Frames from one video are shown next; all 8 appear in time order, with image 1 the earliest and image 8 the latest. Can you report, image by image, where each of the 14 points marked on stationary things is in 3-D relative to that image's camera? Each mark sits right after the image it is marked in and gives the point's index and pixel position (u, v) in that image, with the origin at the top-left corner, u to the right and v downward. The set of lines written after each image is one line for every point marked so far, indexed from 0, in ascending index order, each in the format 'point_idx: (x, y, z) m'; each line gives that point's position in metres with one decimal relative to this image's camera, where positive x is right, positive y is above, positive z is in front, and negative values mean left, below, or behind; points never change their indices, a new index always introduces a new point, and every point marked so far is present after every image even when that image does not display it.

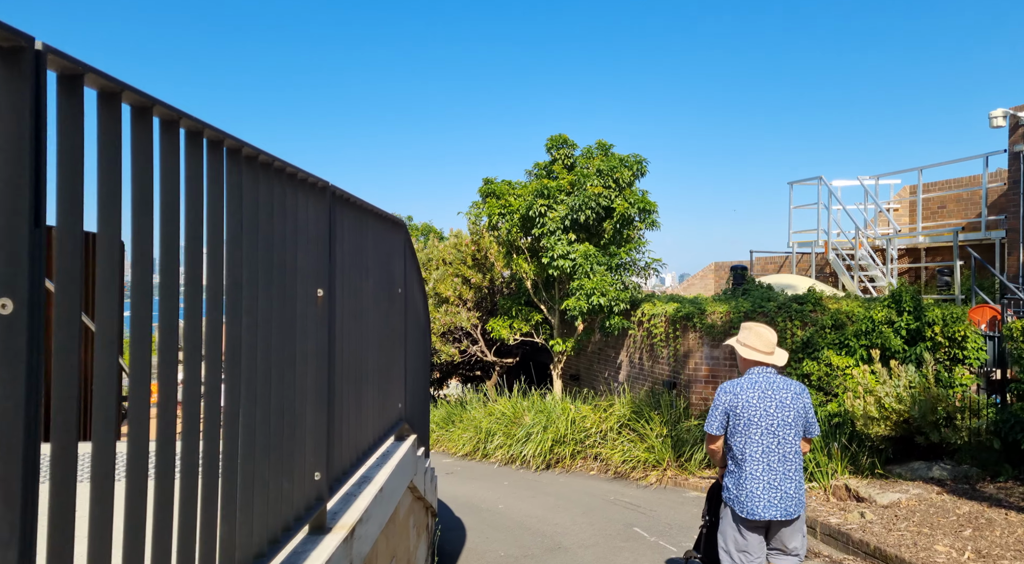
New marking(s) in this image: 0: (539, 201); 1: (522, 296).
0: (+0.5, +1.4, +11.8) m
1: (+0.2, -0.3, +14.2) m
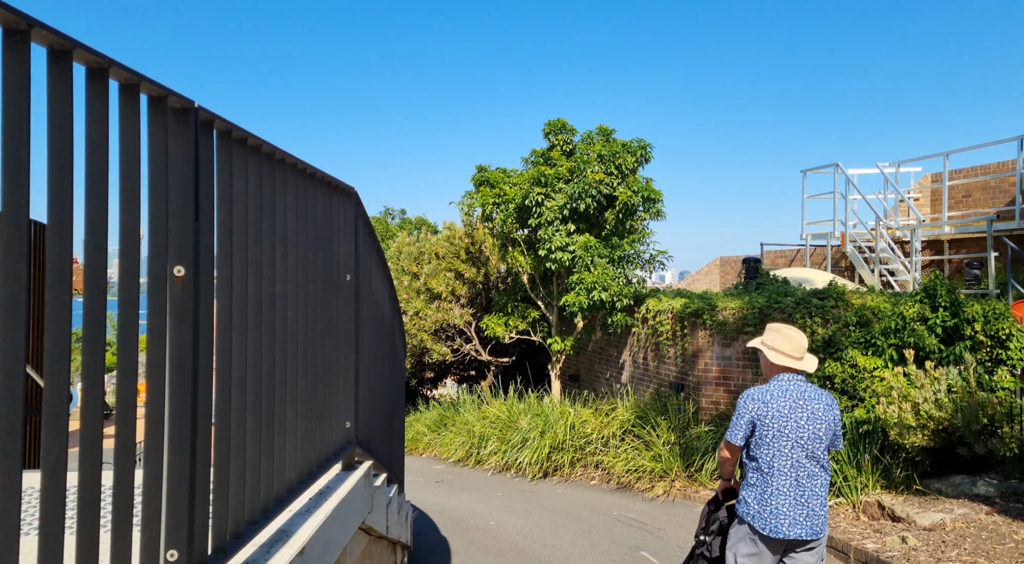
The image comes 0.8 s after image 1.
0: (+0.4, +1.5, +11.0) m
1: (+0.1, -0.2, +13.4) m
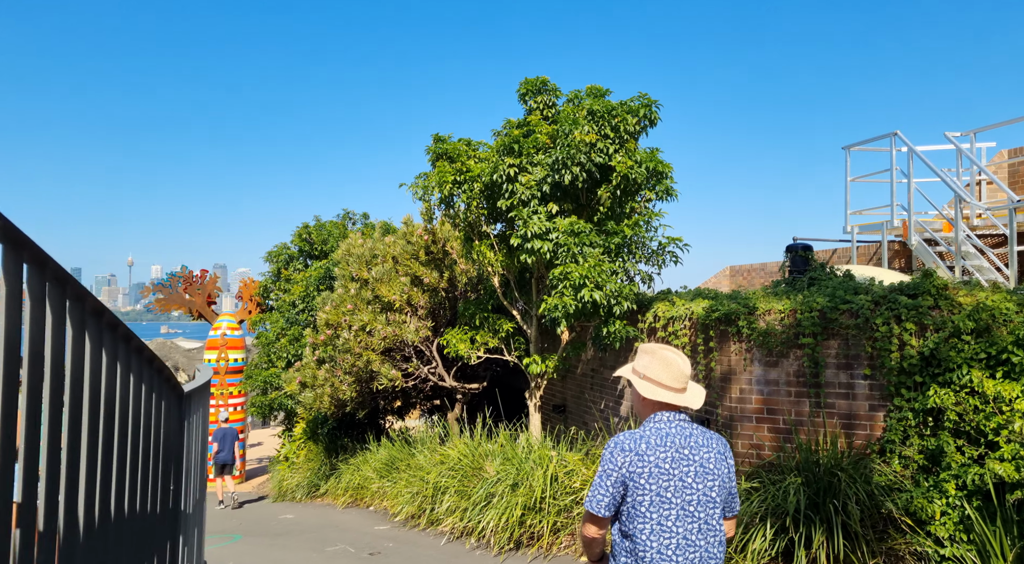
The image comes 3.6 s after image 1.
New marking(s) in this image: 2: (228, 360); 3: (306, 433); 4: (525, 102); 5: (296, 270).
0: (-0.1, +1.5, +8.4) m
1: (-0.4, -0.3, +10.7) m
2: (-7.1, -2.0, +17.2) m
3: (-4.4, -3.2, +14.6) m
4: (+0.2, +2.4, +9.3) m
5: (-5.5, +0.3, +17.6) m
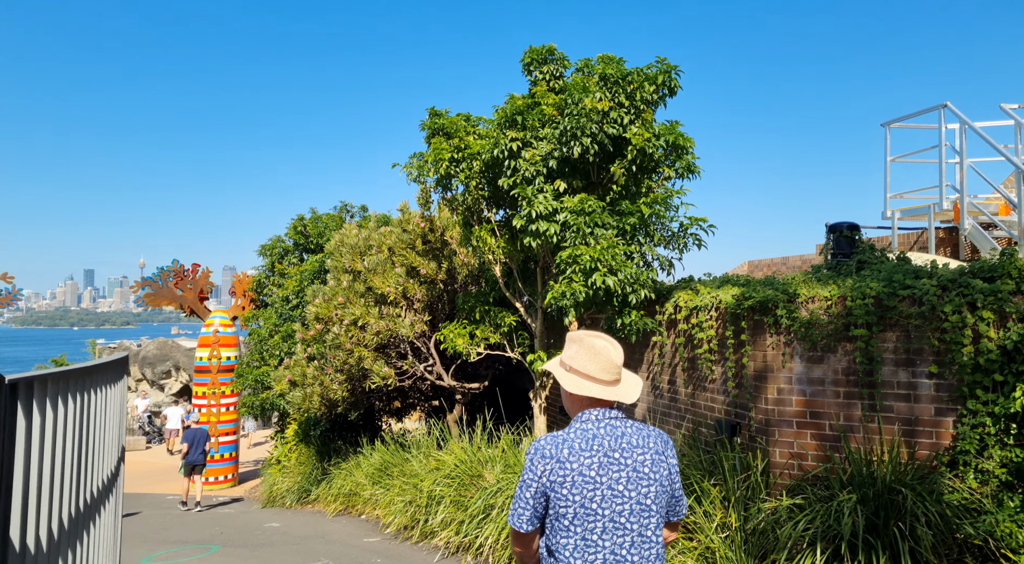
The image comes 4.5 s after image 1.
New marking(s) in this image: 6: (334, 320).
0: (0.0, +1.6, +7.5) m
1: (-0.3, -0.2, +9.8) m
2: (-6.9, -1.8, +16.4) m
3: (-4.3, -3.1, +13.8) m
4: (+0.2, +2.6, +8.4) m
5: (-5.4, +0.4, +16.8) m
6: (-2.8, -0.6, +10.9) m
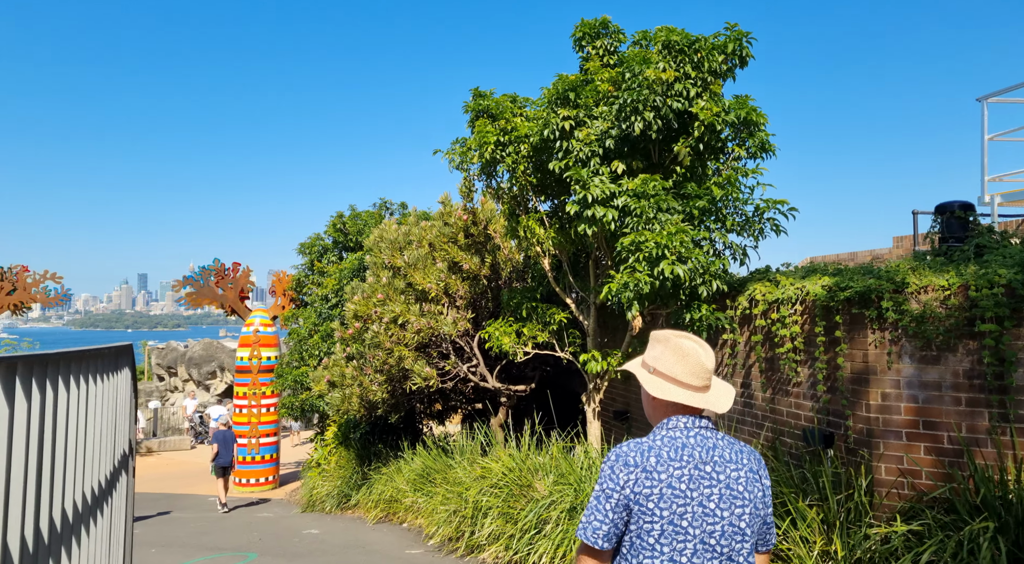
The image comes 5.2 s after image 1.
0: (+0.5, +1.7, +6.8) m
1: (+0.3, -0.1, +9.2) m
2: (-5.9, -1.8, +16.2) m
3: (-3.4, -3.0, +13.3) m
4: (+0.8, +2.6, +7.7) m
5: (-4.3, +0.5, +16.4) m
6: (-2.1, -0.5, +10.4) m
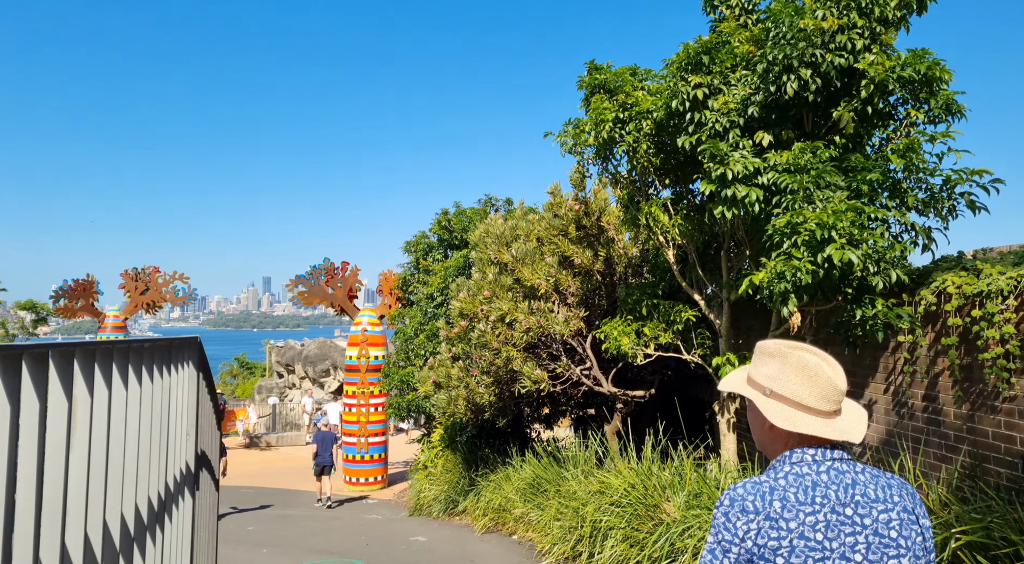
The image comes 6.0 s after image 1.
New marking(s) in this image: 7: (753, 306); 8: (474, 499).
0: (+1.6, +1.8, +5.9) m
1: (+1.8, 0.0, +8.2) m
2: (-3.4, -1.8, +16.1) m
3: (-1.3, -3.0, +12.9) m
4: (+2.0, +2.7, +6.8) m
5: (-1.8, +0.5, +16.1) m
6: (-0.5, -0.5, +9.8) m
7: (+2.5, -0.3, +7.3) m
8: (-0.6, -3.4, +10.8) m
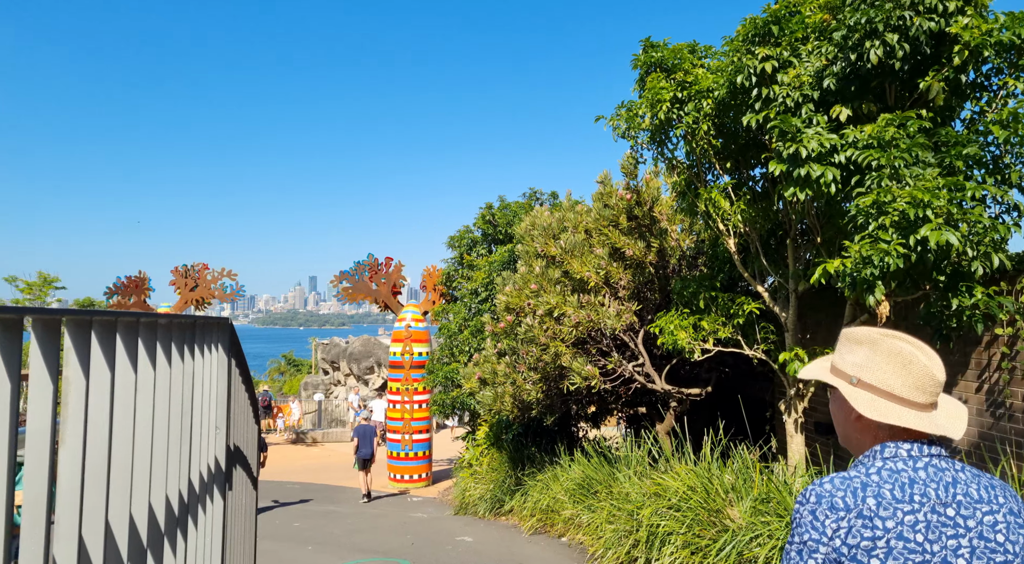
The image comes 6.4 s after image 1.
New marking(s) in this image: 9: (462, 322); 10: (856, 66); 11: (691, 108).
0: (+2.0, +1.9, +5.5) m
1: (+2.3, +0.1, +7.8) m
2: (-2.3, -1.7, +15.9) m
3: (-0.4, -2.9, +12.6) m
4: (+2.4, +2.8, +6.3) m
5: (-0.8, +0.6, +15.9) m
6: (+0.2, -0.4, +9.5) m
7: (+3.0, -0.2, +6.8) m
8: (+0.1, -3.3, +10.5) m
9: (-1.1, -0.9, +15.0) m
10: (+2.5, +1.6, +5.0) m
11: (+1.7, +1.6, +6.4) m
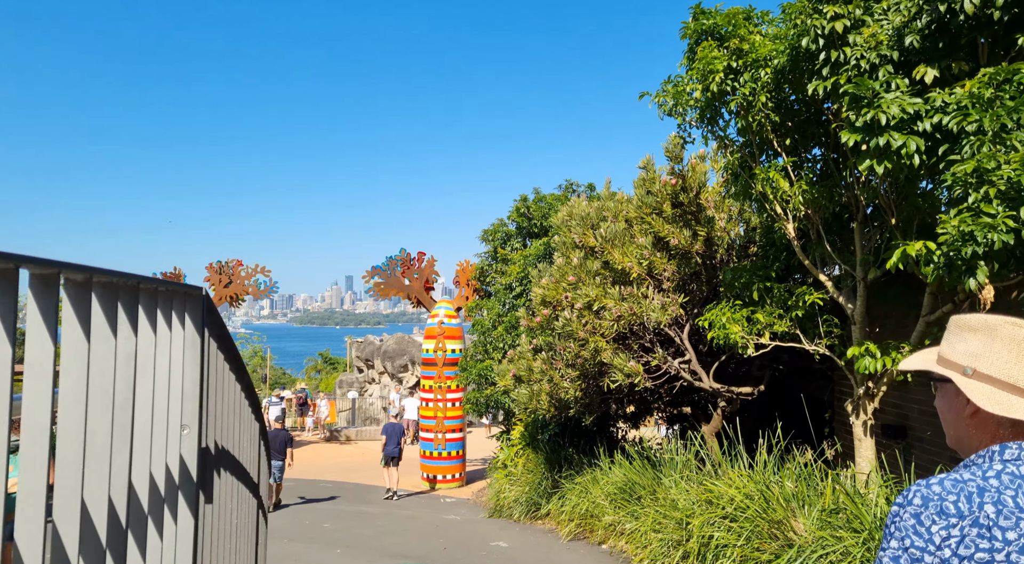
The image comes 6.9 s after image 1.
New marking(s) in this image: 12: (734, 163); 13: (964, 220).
0: (+2.3, +2.0, +4.9) m
1: (+2.7, +0.2, +7.2) m
2: (-1.5, -1.6, +15.5) m
3: (+0.2, -2.8, +12.2) m
4: (+2.8, +2.9, +5.7) m
5: (0.0, +0.7, +15.4) m
6: (+0.7, -0.3, +9.0) m
7: (+3.4, 0.0, +6.1) m
8: (+0.7, -3.2, +10.0) m
9: (-0.3, -0.7, +14.5) m
10: (+2.8, +1.7, +4.4) m
11: (+2.0, +1.7, +5.9) m
12: (+2.1, +1.2, +6.6) m
13: (+2.5, +0.3, +3.7) m
